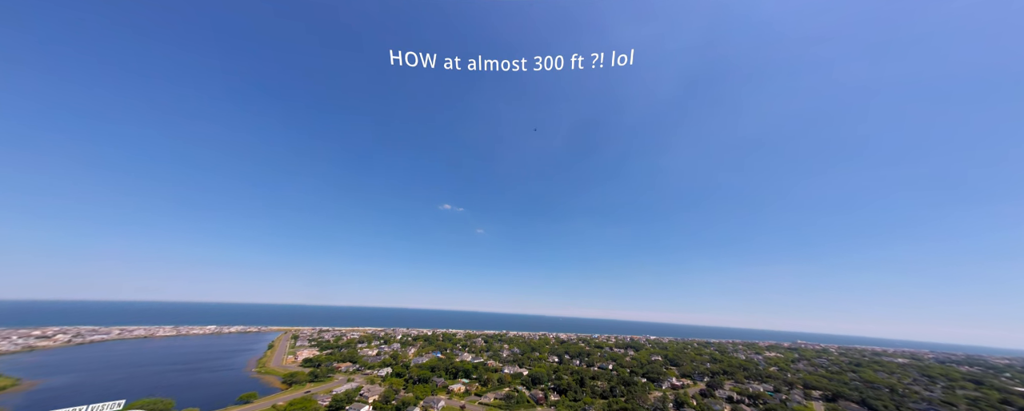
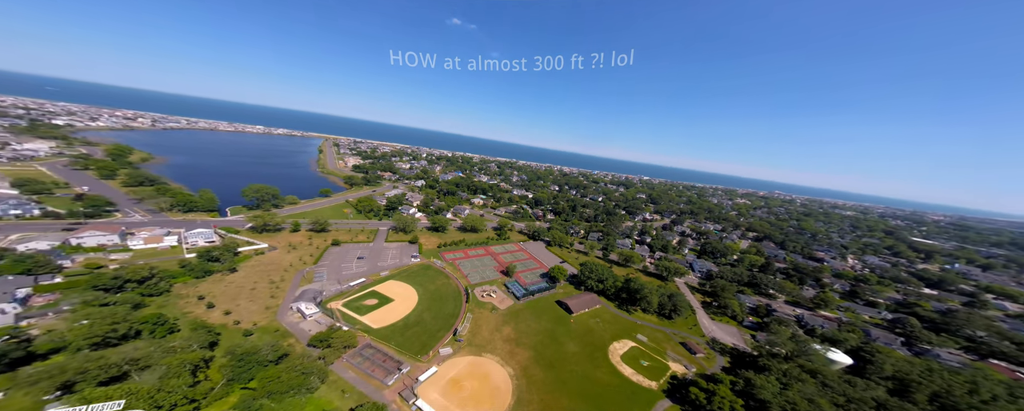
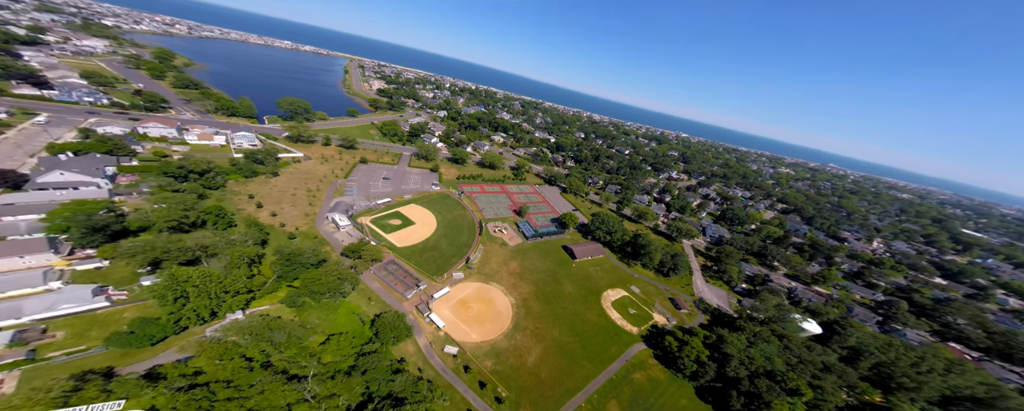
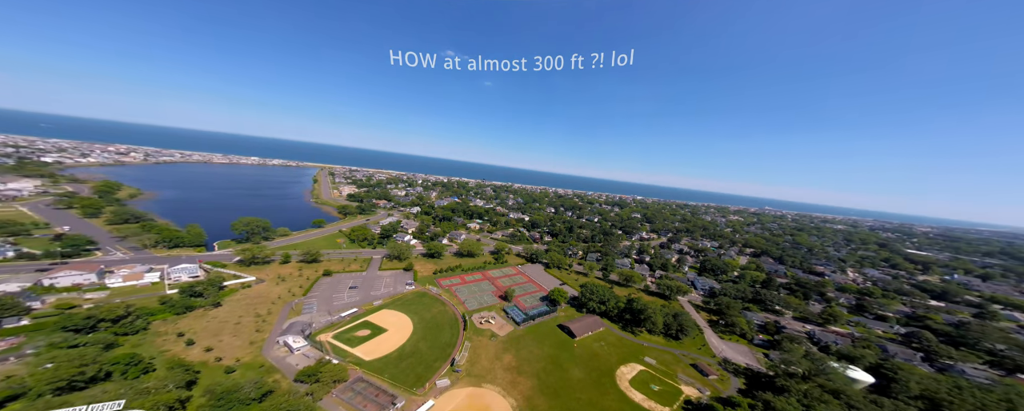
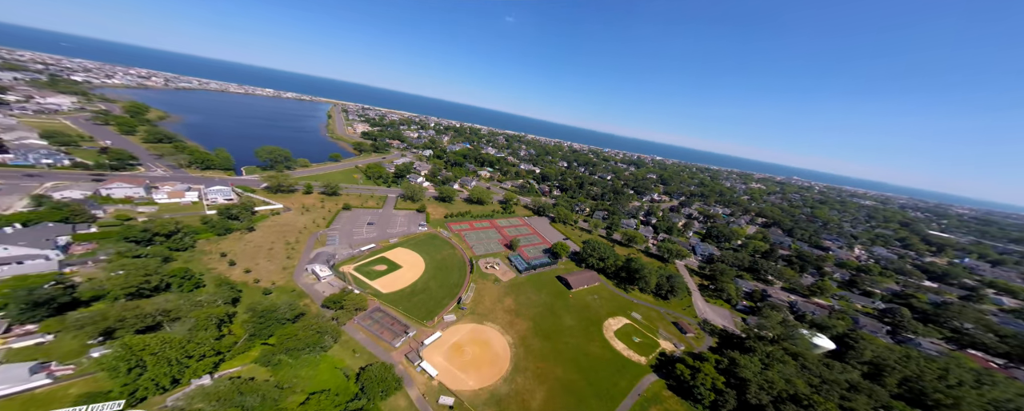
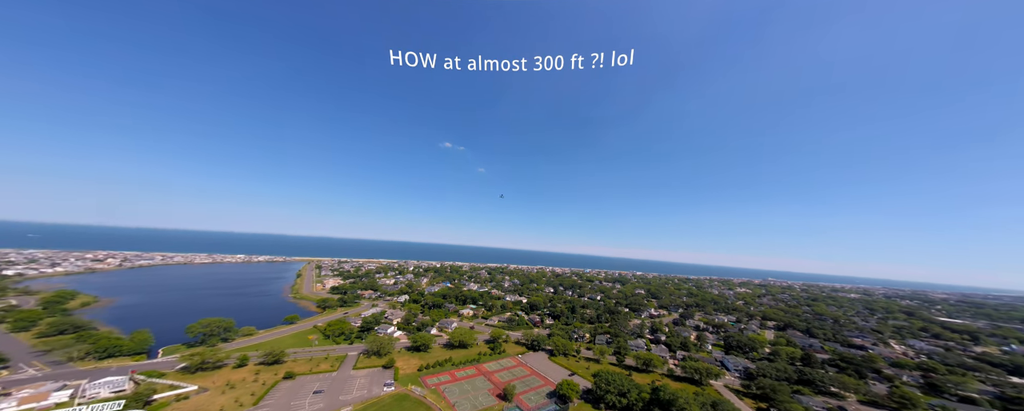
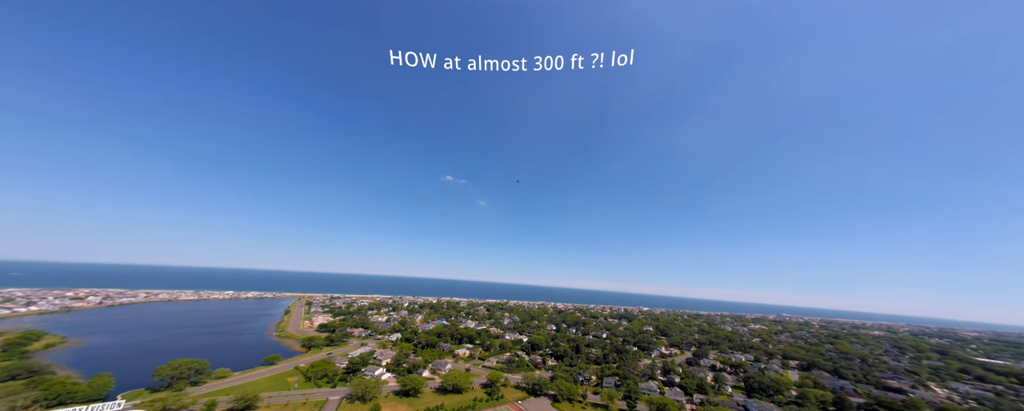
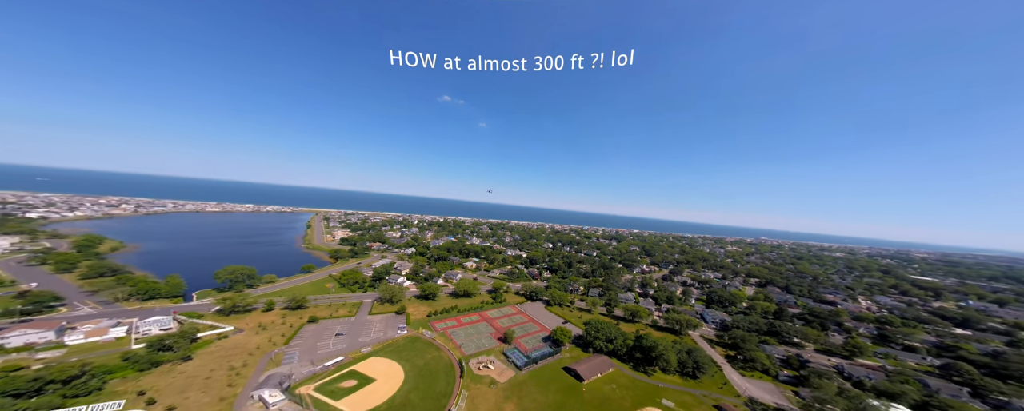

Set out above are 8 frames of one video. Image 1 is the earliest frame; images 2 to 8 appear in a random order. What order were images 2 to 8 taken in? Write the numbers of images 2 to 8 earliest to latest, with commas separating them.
7, 6, 8, 4, 2, 5, 3
